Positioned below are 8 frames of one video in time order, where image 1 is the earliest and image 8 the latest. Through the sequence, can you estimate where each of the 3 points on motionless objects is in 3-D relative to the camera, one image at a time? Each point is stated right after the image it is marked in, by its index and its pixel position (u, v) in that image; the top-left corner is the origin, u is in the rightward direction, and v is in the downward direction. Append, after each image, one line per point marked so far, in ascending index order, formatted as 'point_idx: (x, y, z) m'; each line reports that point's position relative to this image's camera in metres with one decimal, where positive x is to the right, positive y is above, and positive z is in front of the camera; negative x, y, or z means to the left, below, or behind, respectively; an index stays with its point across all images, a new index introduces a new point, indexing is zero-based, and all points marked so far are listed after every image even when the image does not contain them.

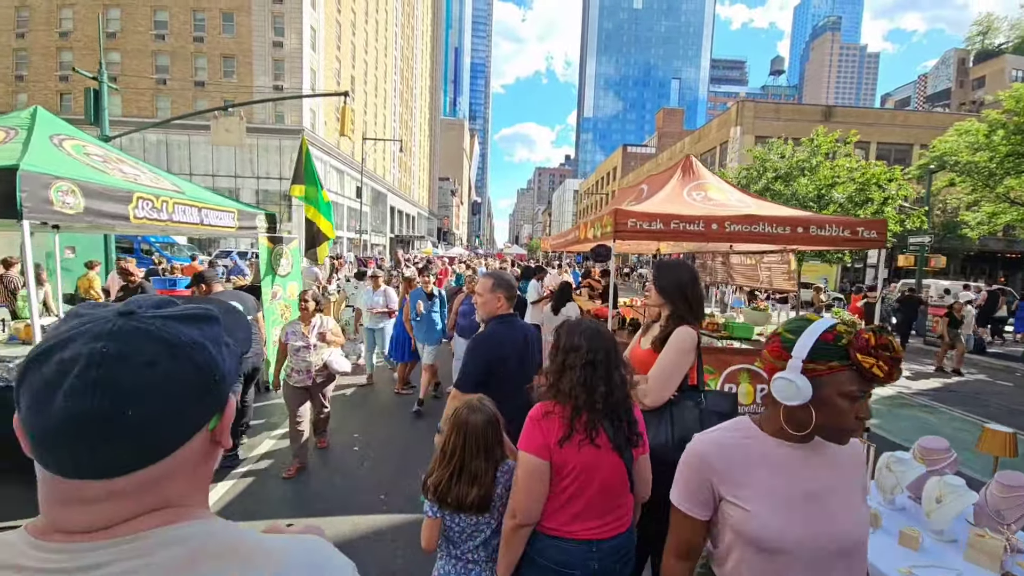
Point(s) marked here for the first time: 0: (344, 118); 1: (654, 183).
0: (-7.4, +7.5, +18.0) m
1: (+2.6, +1.9, +7.8) m
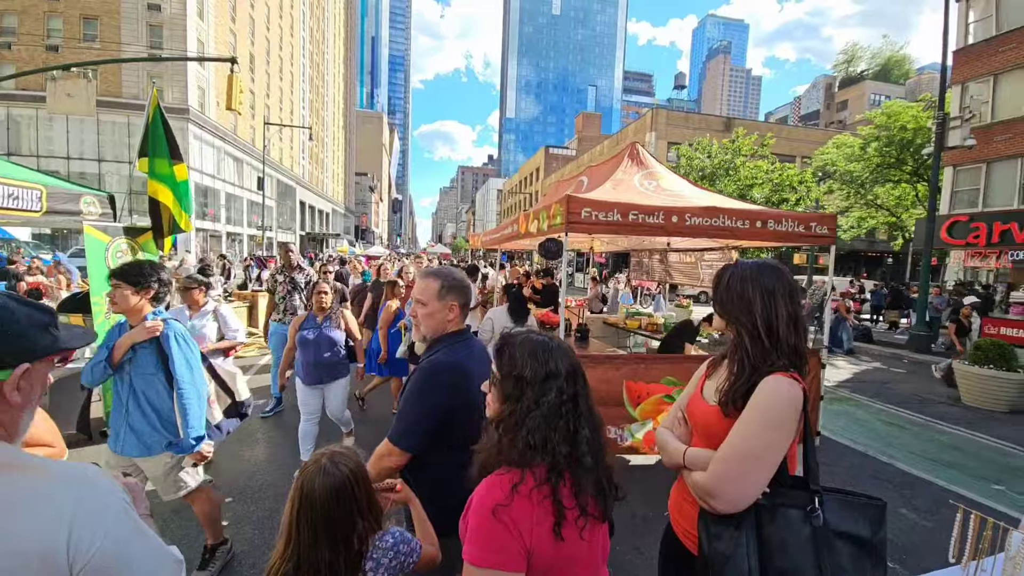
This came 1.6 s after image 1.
0: (-10.3, +7.4, +15.3) m
1: (+1.4, +1.9, +7.1) m
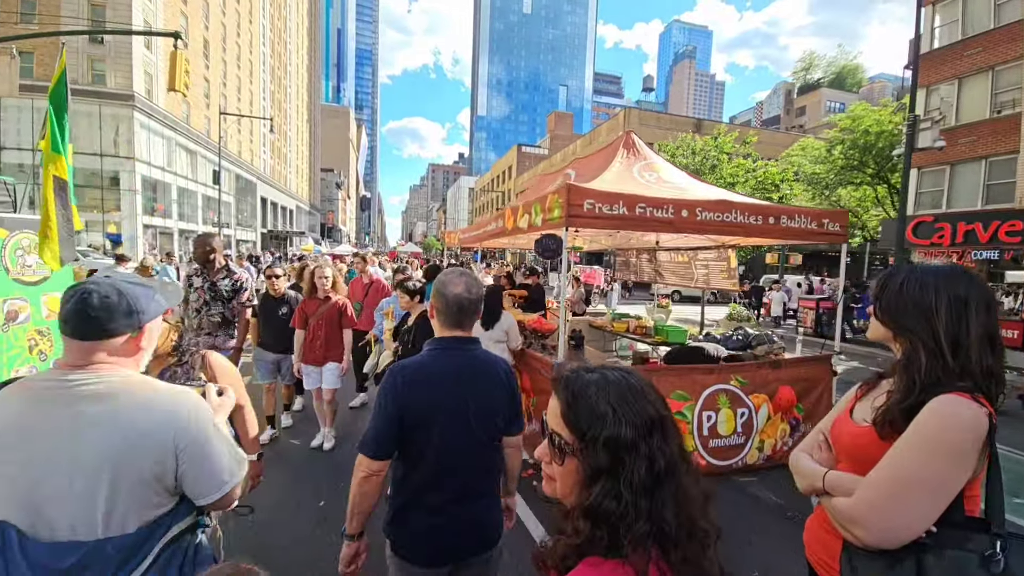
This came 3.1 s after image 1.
0: (-11.1, +7.3, +13.9) m
1: (+1.2, +1.9, +6.5) m
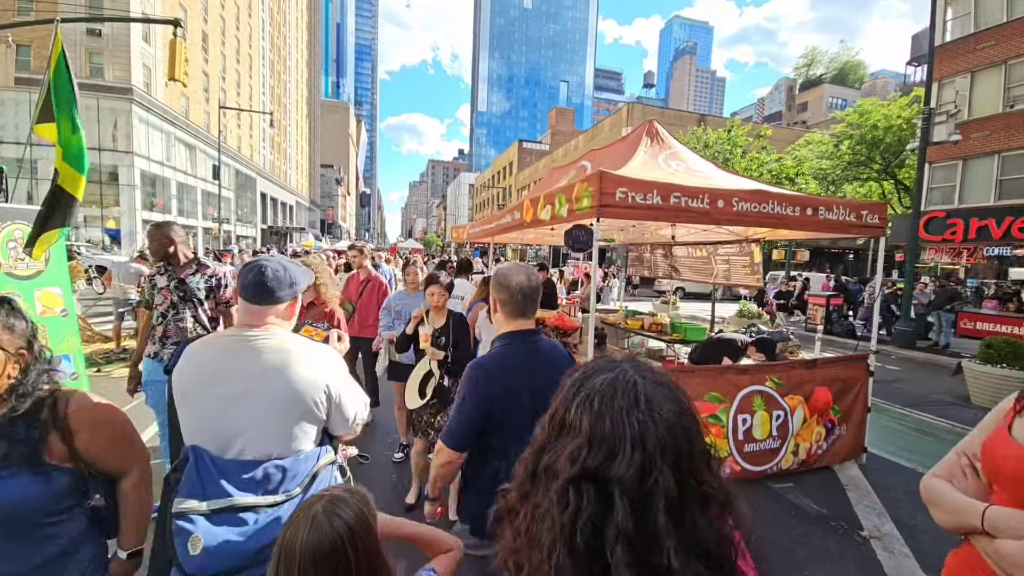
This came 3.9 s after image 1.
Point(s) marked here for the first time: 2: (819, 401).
0: (-10.8, +7.4, +13.5) m
1: (+1.4, +2.0, +6.2) m
2: (+3.4, -1.3, +4.7) m
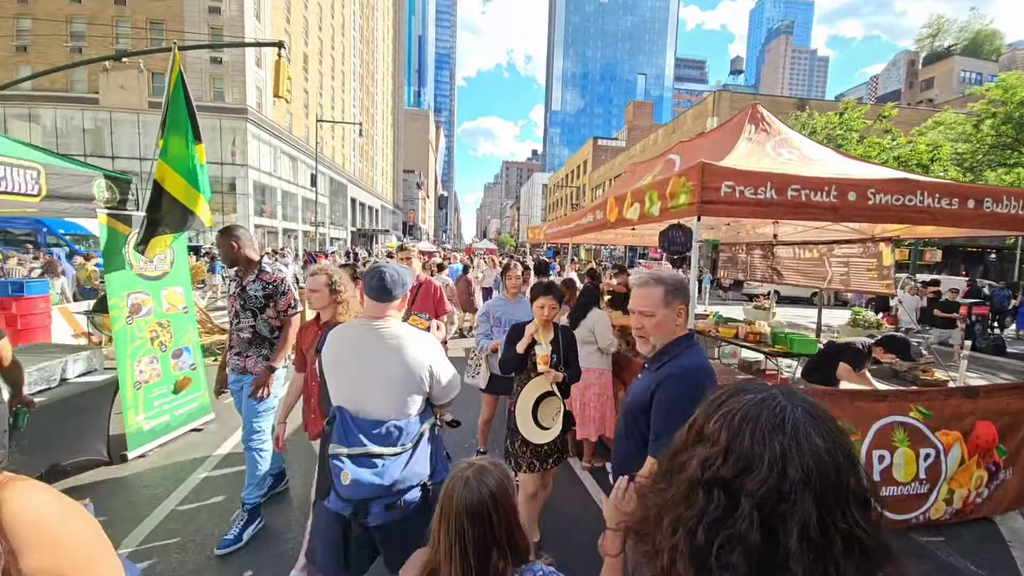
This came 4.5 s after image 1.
0: (-8.2, +7.5, +14.9) m
1: (+2.5, +1.9, +5.6) m
2: (+4.2, -1.4, +3.8) m
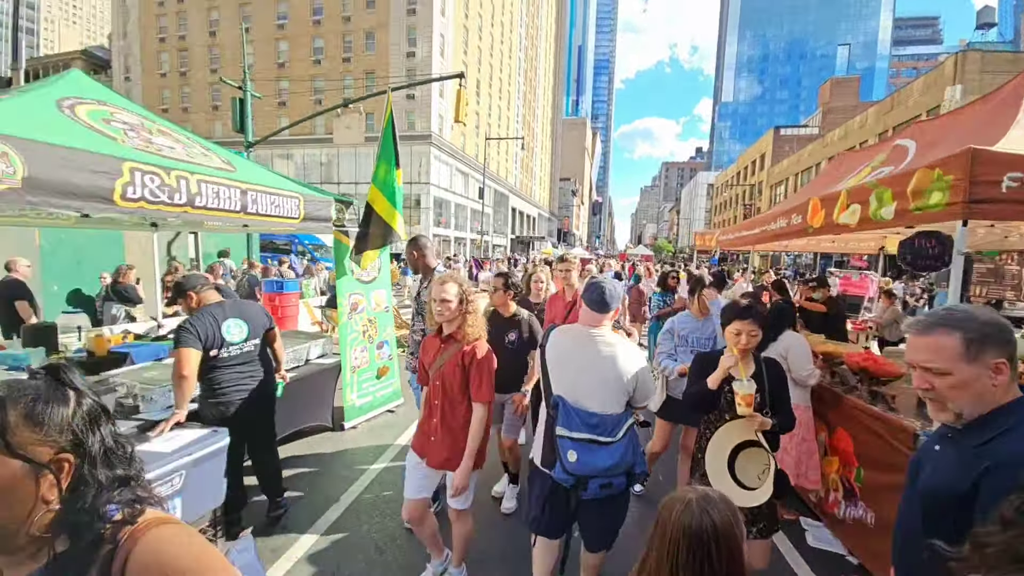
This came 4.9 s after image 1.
0: (-2.1, +7.4, +16.8) m
1: (+4.5, +1.7, +4.3) m
2: (+5.4, -1.6, +1.9) m
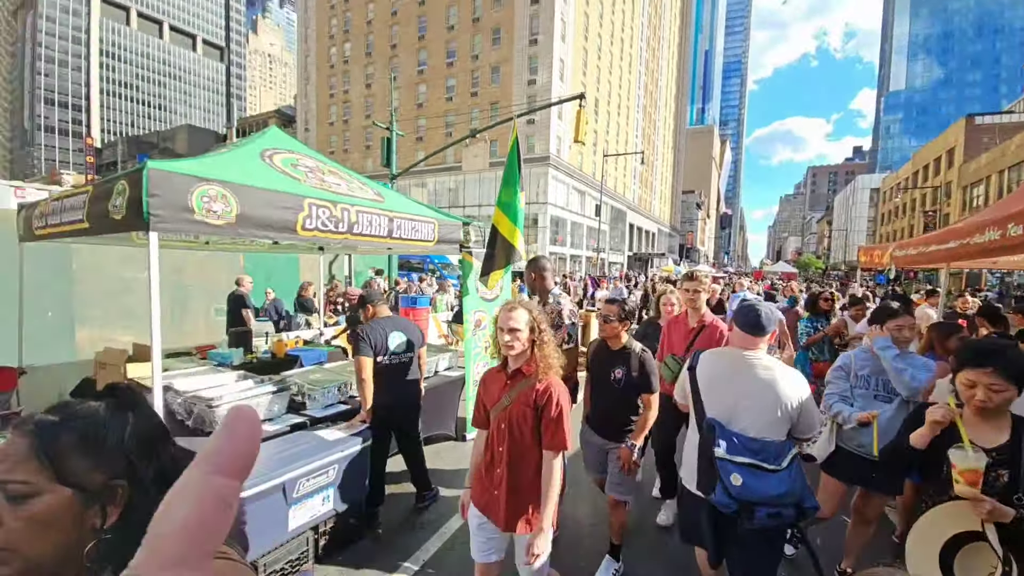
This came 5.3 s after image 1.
0: (+2.7, +6.6, +17.0) m
1: (+5.6, +1.4, +2.9) m
2: (+5.7, -1.8, +0.3) m
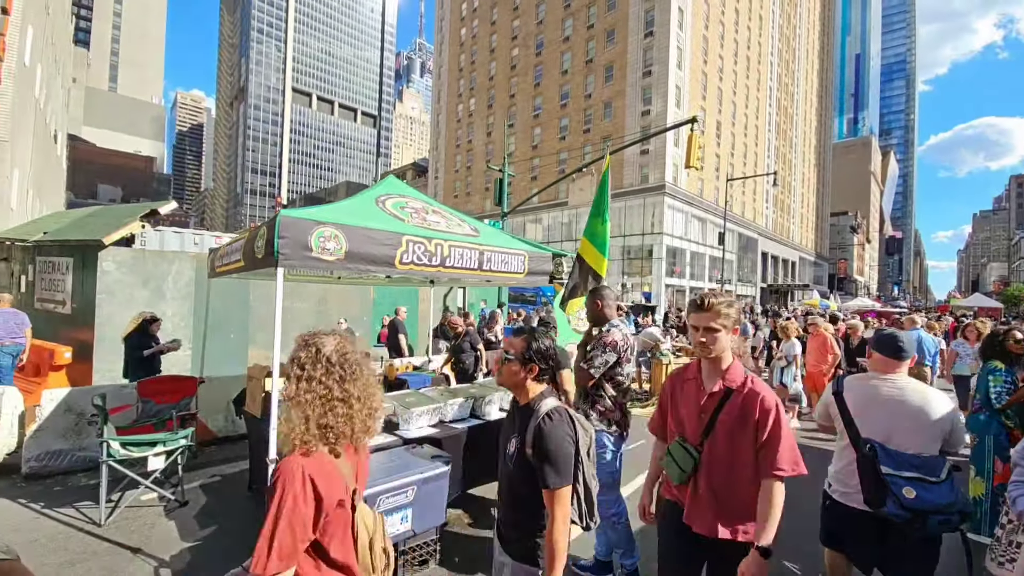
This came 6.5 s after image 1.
0: (+6.9, +5.3, +16.1) m
1: (+5.9, +1.2, +1.4) m
2: (+5.3, -1.7, -1.4) m
